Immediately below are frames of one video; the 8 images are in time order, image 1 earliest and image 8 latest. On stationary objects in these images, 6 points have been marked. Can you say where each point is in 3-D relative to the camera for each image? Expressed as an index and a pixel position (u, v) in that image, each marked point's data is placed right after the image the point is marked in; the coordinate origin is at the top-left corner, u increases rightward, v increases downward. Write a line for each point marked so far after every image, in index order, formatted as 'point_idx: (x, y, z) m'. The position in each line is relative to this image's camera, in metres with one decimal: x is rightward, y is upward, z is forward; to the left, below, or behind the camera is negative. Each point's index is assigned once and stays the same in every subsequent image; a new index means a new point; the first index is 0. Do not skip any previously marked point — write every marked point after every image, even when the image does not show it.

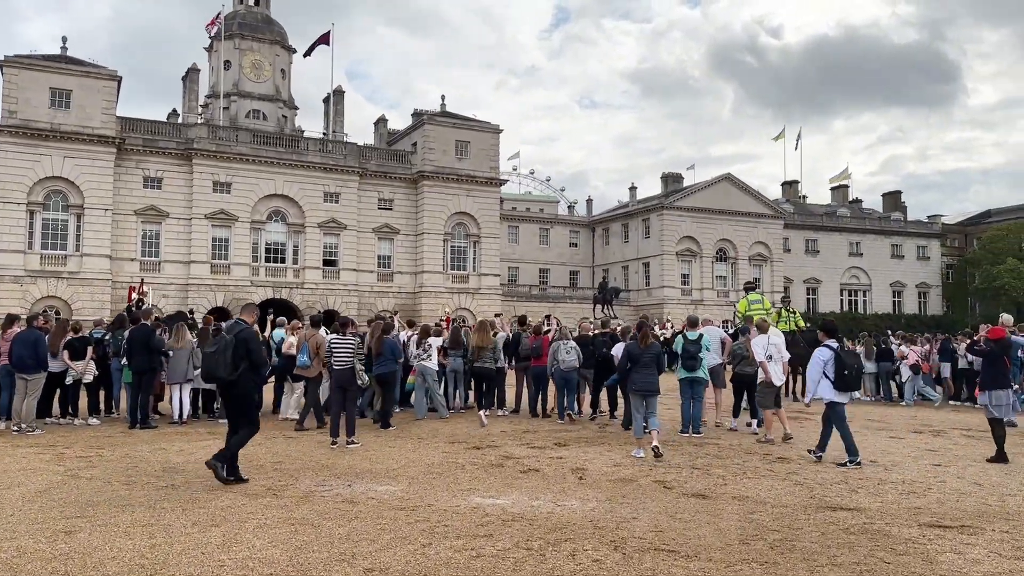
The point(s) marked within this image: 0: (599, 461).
0: (+1.1, -2.2, +10.2) m
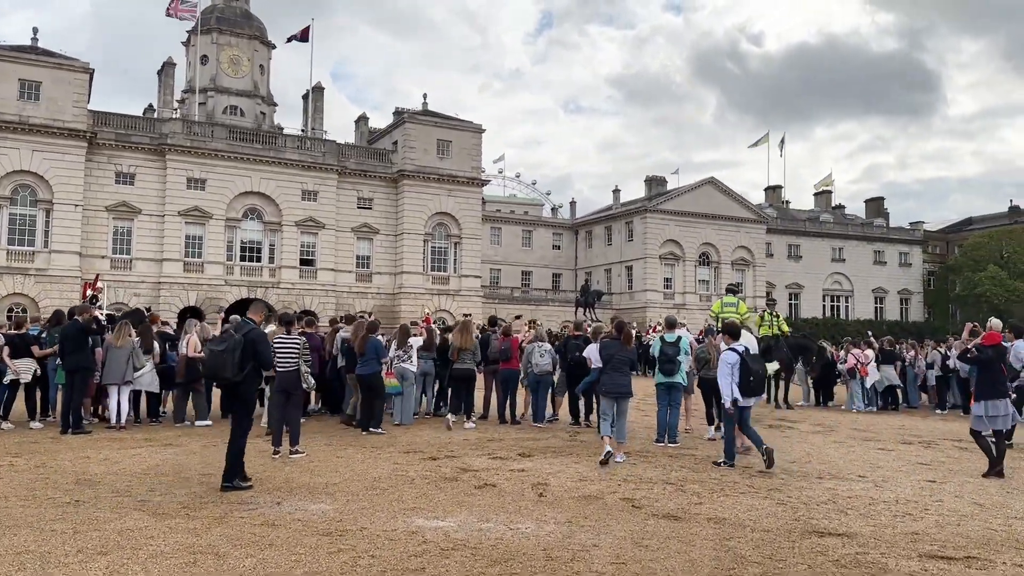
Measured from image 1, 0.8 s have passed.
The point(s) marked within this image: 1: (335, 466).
0: (+0.6, -2.1, +9.3) m
1: (-2.2, -2.2, +9.7) m
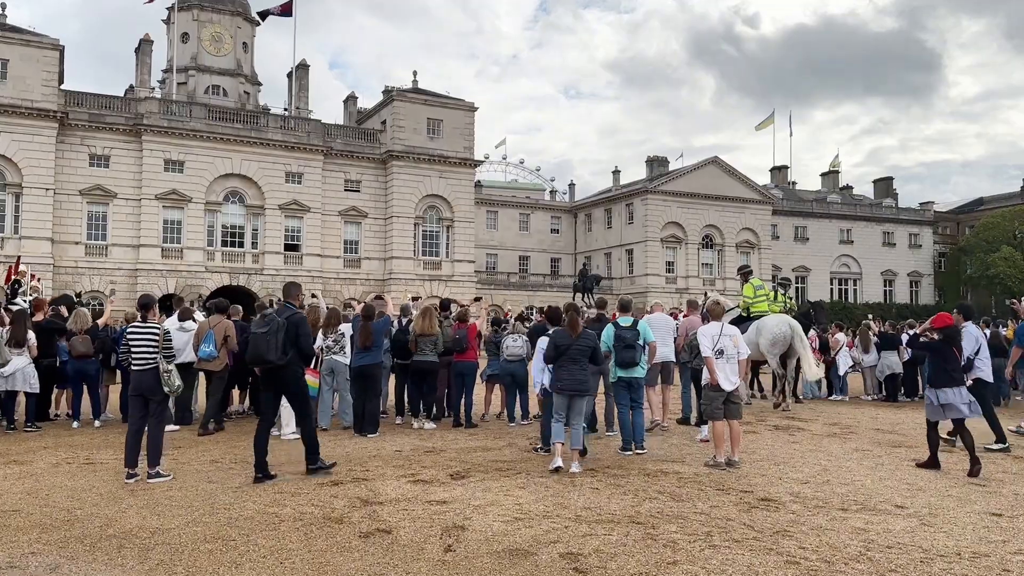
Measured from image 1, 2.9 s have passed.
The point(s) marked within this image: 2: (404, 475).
0: (-0.1, -1.9, +6.8) m
1: (-2.9, -1.9, +7.3) m
2: (-1.1, -1.9, +8.3) m
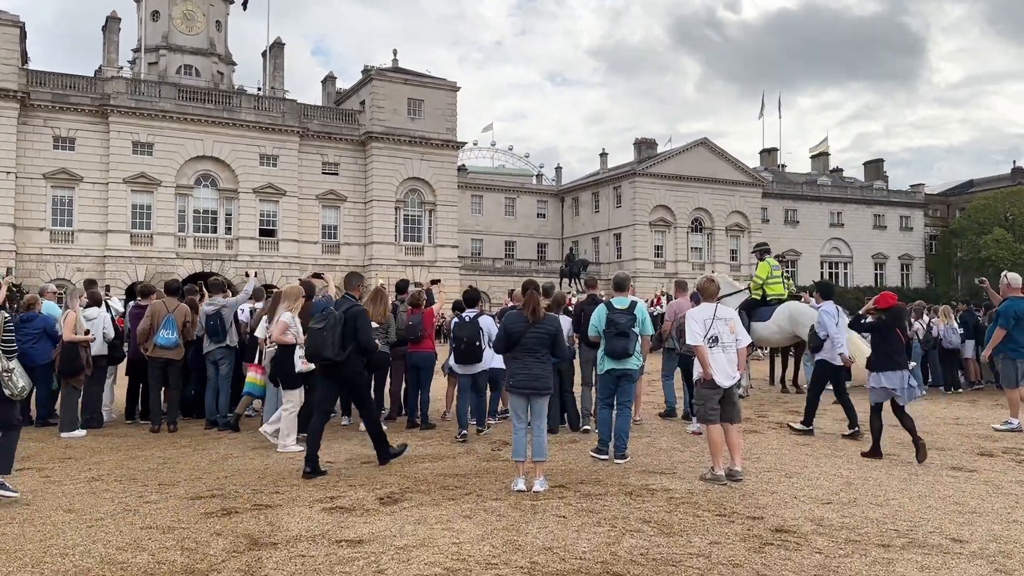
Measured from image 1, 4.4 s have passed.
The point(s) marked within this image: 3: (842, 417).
0: (-0.5, -1.7, +5.1) m
1: (-3.3, -1.7, +5.5) m
2: (-1.5, -1.7, +6.6) m
3: (+4.8, -1.9, +11.8) m
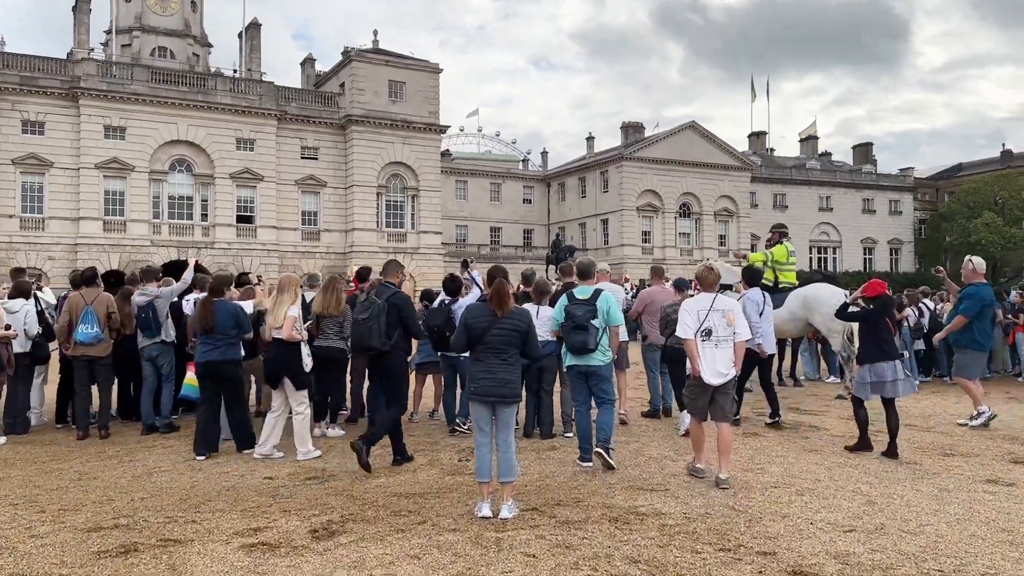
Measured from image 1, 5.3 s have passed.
0: (-0.8, -1.6, +4.0) m
1: (-3.5, -1.7, +4.4) m
2: (-1.8, -1.6, +5.5) m
3: (+4.4, -1.7, +10.8) m
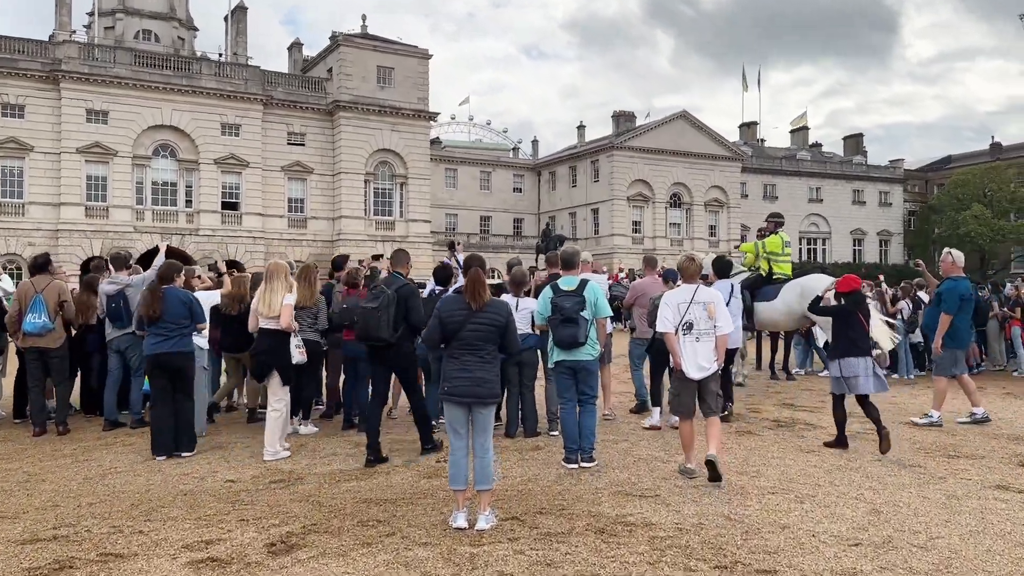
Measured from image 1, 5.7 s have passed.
0: (-0.9, -1.6, +3.6) m
1: (-3.7, -1.6, +3.9) m
2: (-1.9, -1.6, +5.0) m
3: (+4.2, -1.6, +10.4) m
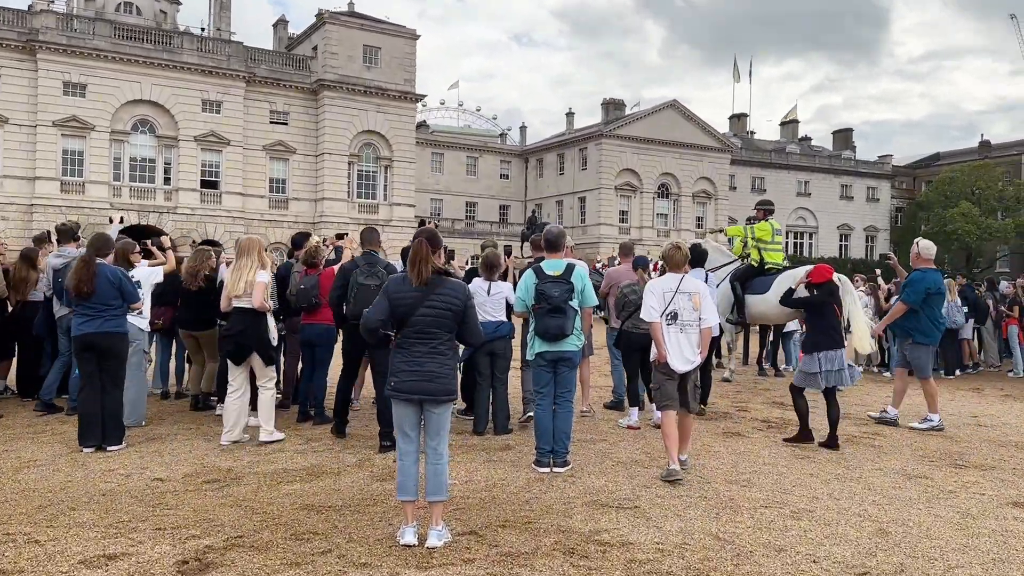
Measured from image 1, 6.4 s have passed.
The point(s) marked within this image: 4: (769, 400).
0: (-1.1, -1.5, +2.8) m
1: (-3.9, -1.4, +3.2) m
2: (-2.2, -1.4, +4.3) m
3: (+3.9, -1.5, +9.7) m
4: (+3.4, -1.5, +10.6) m
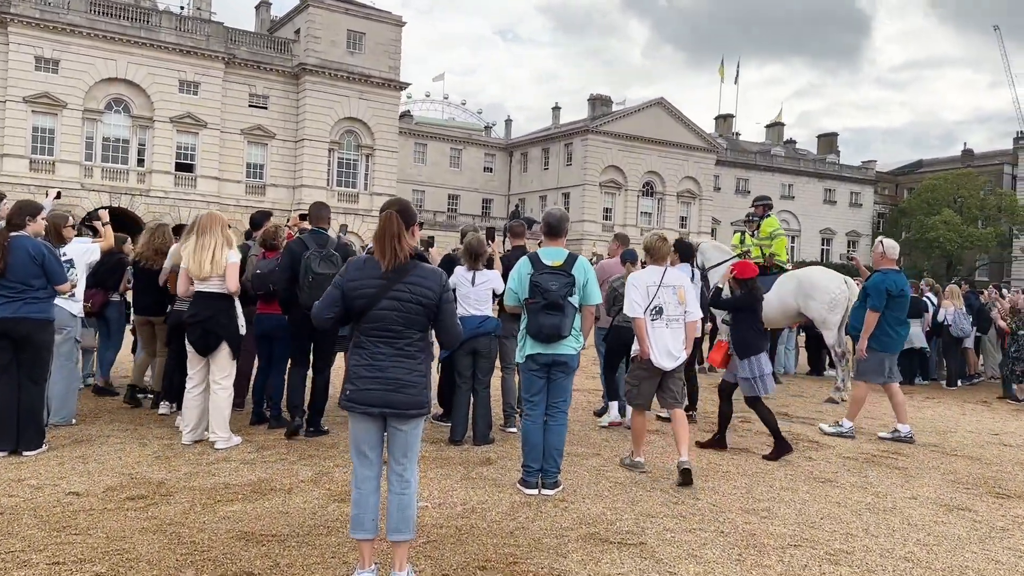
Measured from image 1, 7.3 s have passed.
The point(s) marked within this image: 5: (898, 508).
0: (-1.1, -1.4, +1.9) m
1: (-3.9, -1.3, +2.2) m
2: (-2.3, -1.3, +3.3) m
3: (+3.7, -1.5, +9.0) m
4: (+3.1, -1.5, +9.8) m
5: (+2.6, -1.5, +5.5) m
